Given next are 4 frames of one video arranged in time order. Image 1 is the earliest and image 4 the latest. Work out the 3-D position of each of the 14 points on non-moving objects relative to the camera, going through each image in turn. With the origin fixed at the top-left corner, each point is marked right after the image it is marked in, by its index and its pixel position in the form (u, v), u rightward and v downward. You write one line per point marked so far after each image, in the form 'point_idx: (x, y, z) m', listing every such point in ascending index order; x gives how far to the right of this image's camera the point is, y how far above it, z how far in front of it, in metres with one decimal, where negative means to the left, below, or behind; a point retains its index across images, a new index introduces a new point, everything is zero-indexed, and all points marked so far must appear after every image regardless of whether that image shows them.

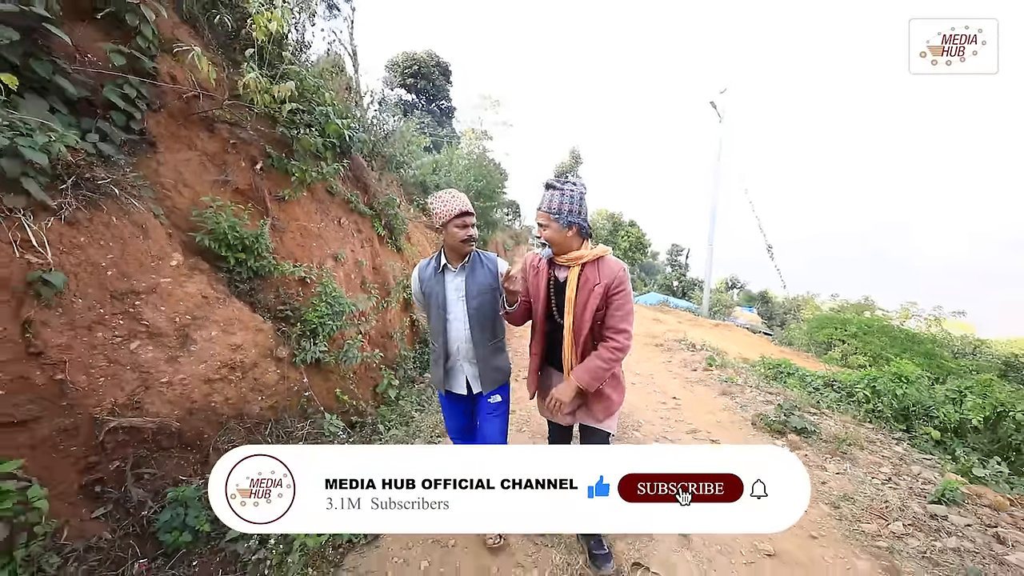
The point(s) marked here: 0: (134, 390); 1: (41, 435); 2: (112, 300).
0: (-1.5, -0.4, +1.6) m
1: (-1.5, -0.5, +1.4) m
2: (-1.6, 0.0, +1.6) m
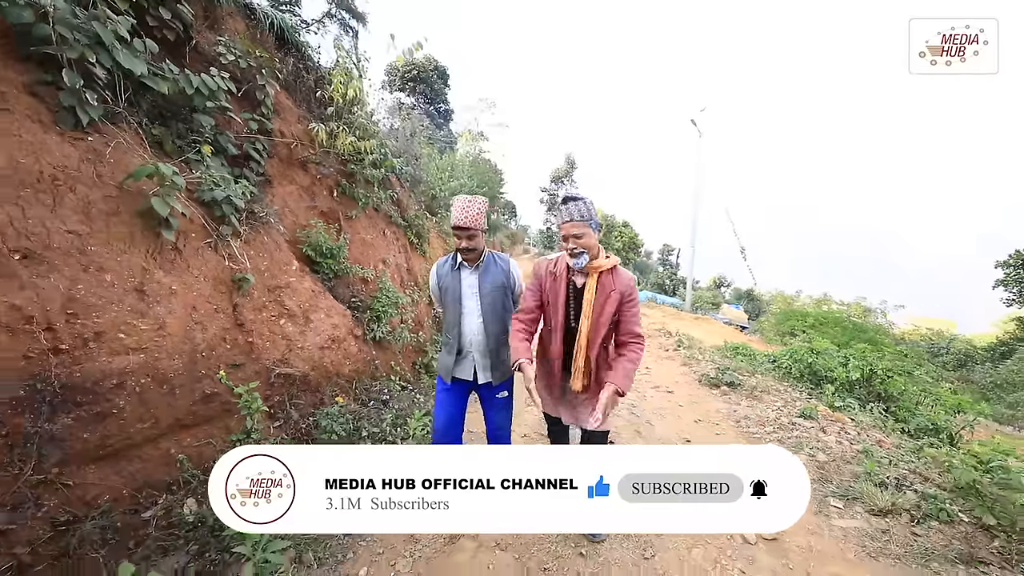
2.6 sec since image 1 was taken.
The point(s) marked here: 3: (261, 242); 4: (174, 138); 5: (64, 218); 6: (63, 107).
0: (-1.4, -0.4, +2.5) m
1: (-1.4, -0.4, +2.2) m
2: (-1.5, 0.0, +2.5) m
3: (-1.6, +0.3, +2.6) m
4: (-1.9, +0.8, +2.3) m
5: (-1.8, +0.3, +1.7) m
6: (-1.9, +0.8, +1.8) m
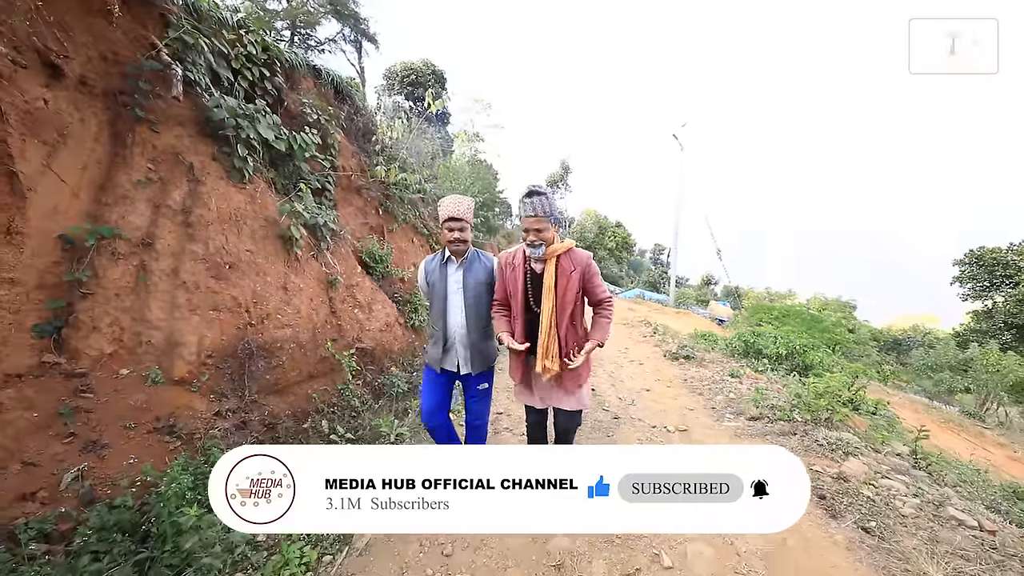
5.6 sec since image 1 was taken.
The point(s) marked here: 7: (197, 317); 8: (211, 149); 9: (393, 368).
0: (-1.3, -0.3, +3.4) m
1: (-1.3, -0.4, +3.2) m
2: (-1.4, 0.0, +3.4) m
3: (-1.5, +0.3, +3.5) m
4: (-1.8, +0.8, +3.2) m
5: (-1.7, +0.3, +2.6) m
6: (-1.8, +0.8, +2.7) m
7: (-1.7, -0.2, +2.2) m
8: (-1.9, +0.9, +2.7) m
9: (-1.0, -0.7, +3.6) m
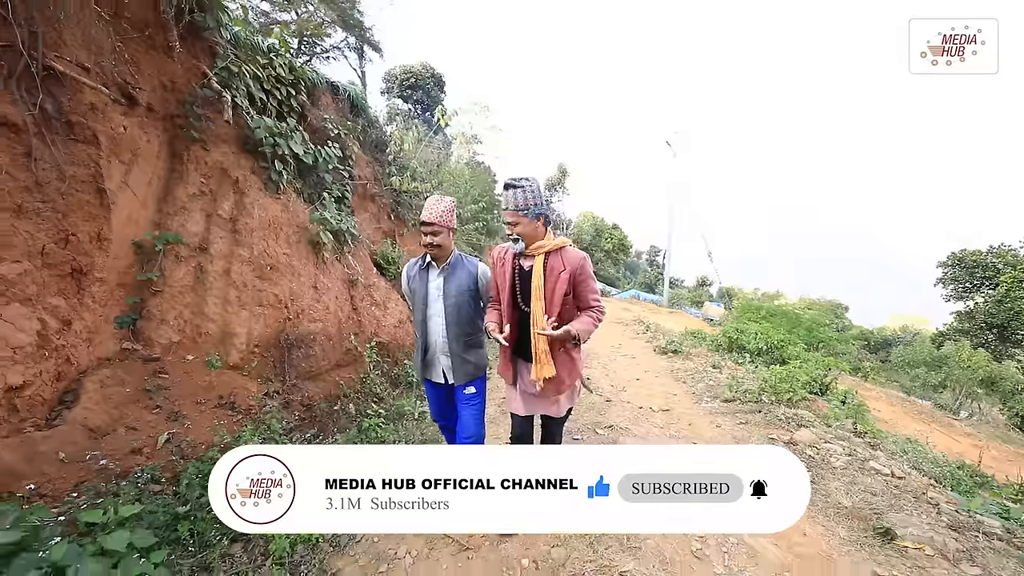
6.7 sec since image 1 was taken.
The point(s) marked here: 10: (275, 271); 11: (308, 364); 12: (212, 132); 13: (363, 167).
0: (-1.2, -0.3, +3.7) m
1: (-1.3, -0.4, +3.5) m
2: (-1.3, 0.0, +3.8) m
3: (-1.4, +0.3, +3.9) m
4: (-1.8, +0.8, +3.6) m
5: (-1.7, +0.3, +3.0) m
6: (-1.8, +0.8, +3.1) m
7: (-1.7, -0.1, +2.6) m
8: (-1.9, +0.9, +3.0) m
9: (-1.0, -0.7, +4.0) m
10: (-1.6, +0.1, +2.8) m
11: (-1.4, -0.5, +2.8) m
12: (-2.0, +1.1, +2.8) m
13: (-1.7, +1.3, +4.6) m
